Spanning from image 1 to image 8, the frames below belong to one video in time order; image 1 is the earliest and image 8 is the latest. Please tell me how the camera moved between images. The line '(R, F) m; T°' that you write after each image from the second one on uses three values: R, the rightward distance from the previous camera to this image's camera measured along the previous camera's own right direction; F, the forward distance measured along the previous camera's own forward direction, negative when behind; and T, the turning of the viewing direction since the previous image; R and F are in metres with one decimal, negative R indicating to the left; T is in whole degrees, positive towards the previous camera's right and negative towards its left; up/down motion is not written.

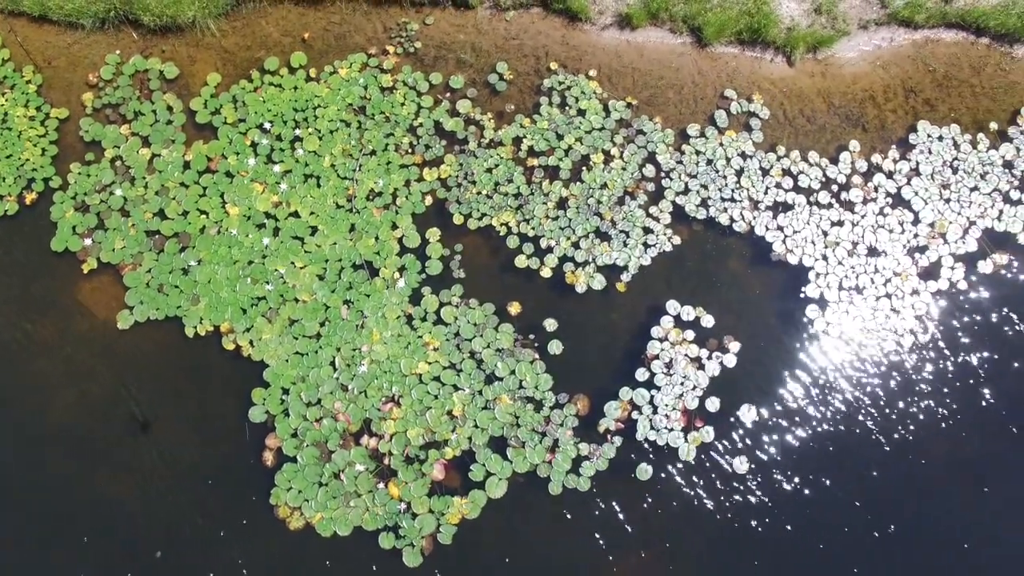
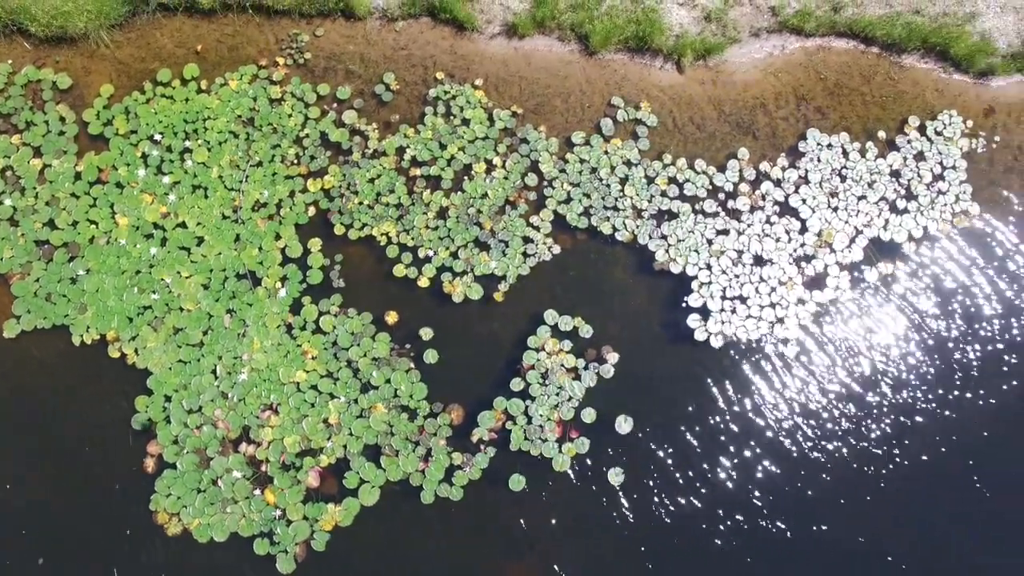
(+0.8, 0.0) m; -2°
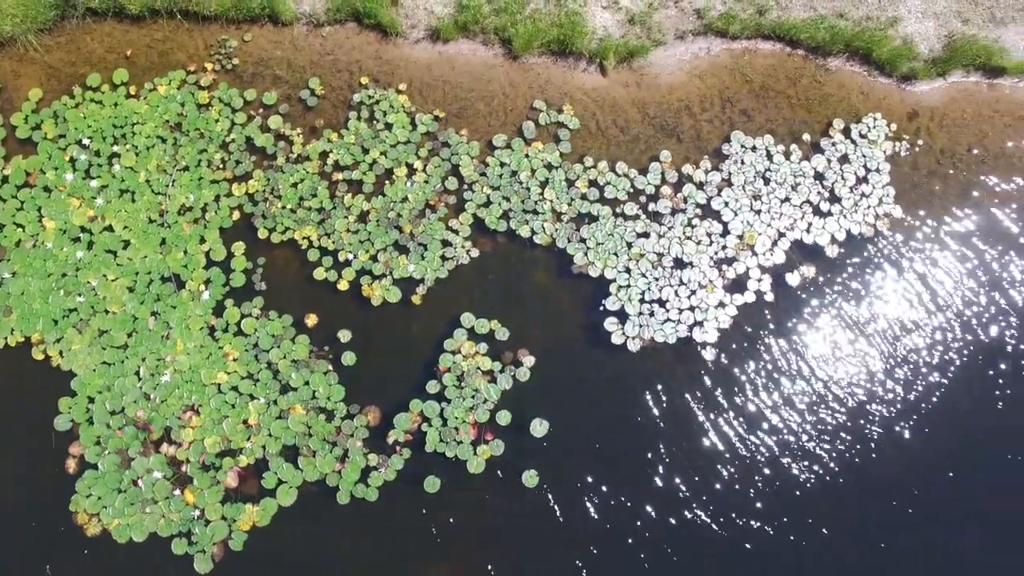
(+0.6, 0.0) m; -1°
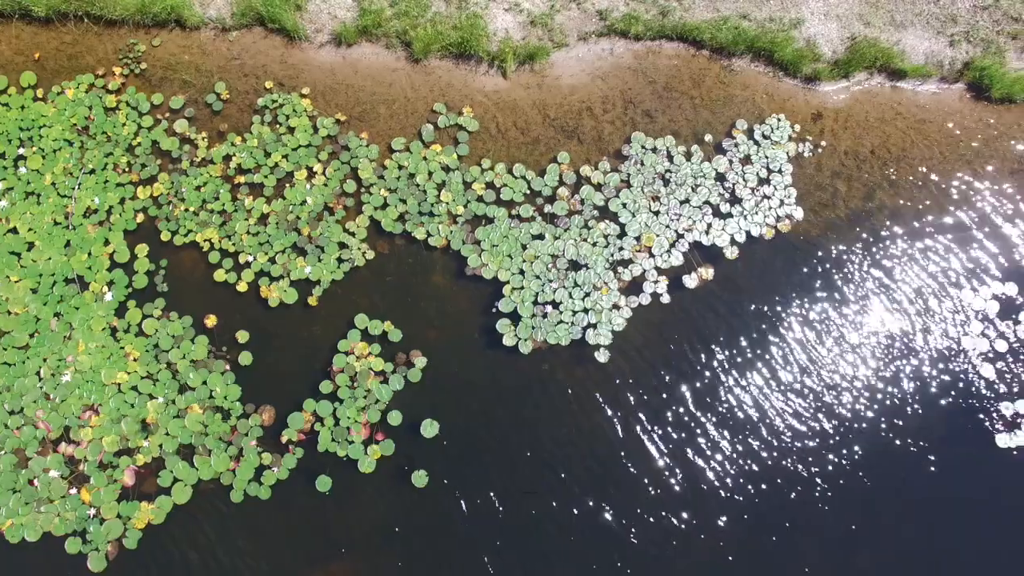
(+0.7, 0.0) m; -1°
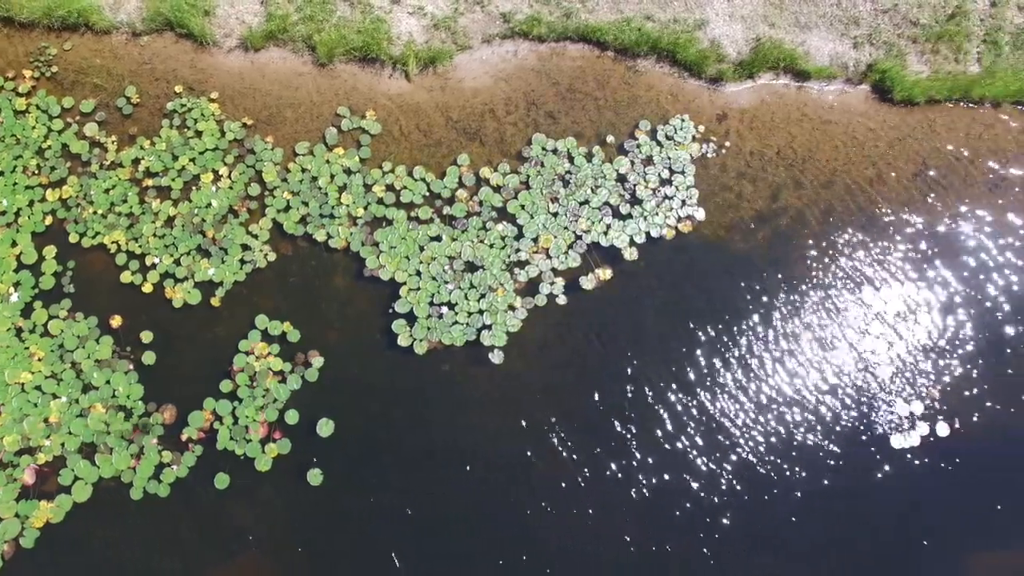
(+0.7, -0.1) m; -1°
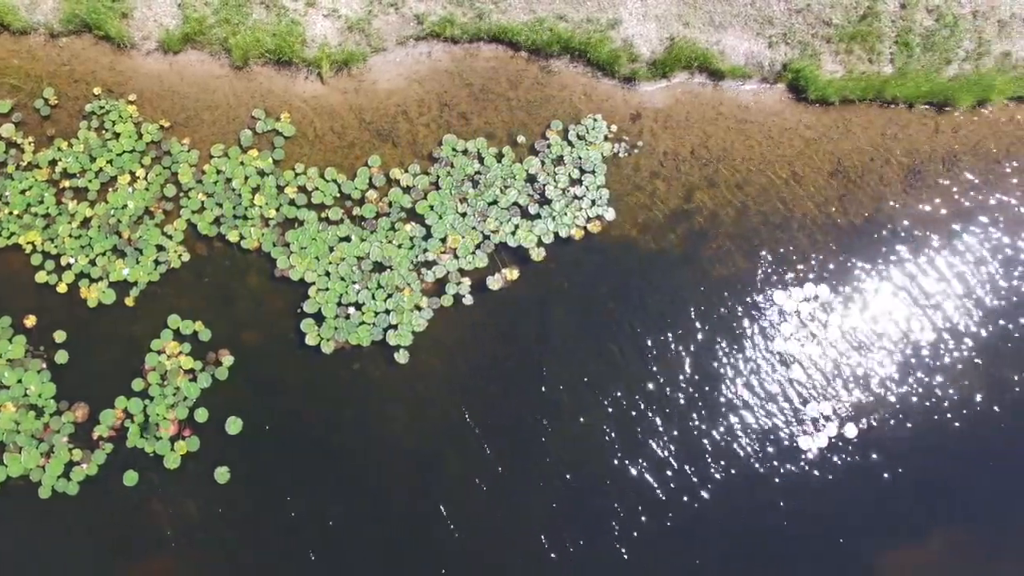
(+0.6, 0.0) m; -1°
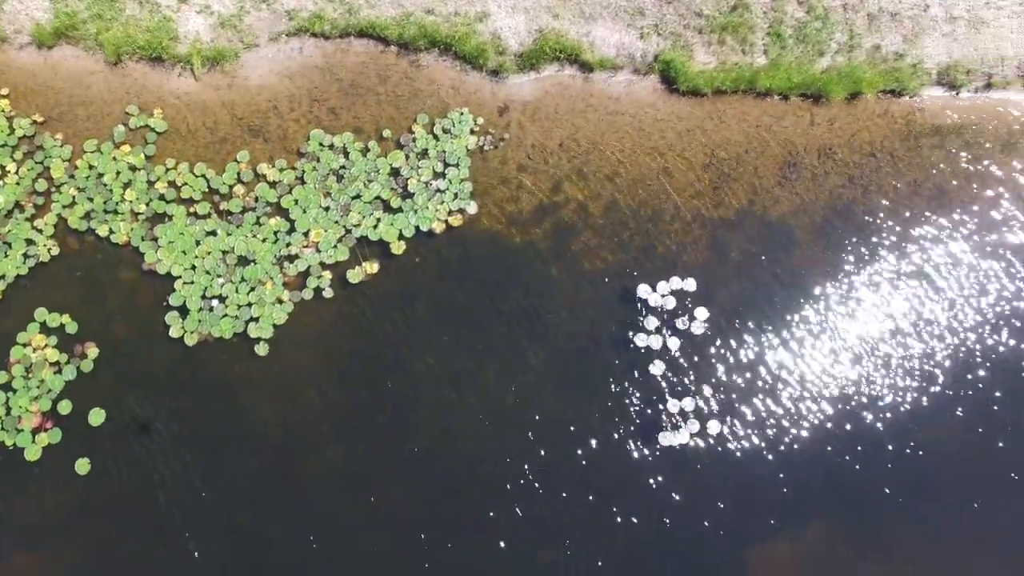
(+1.0, 0.0) m; -2°
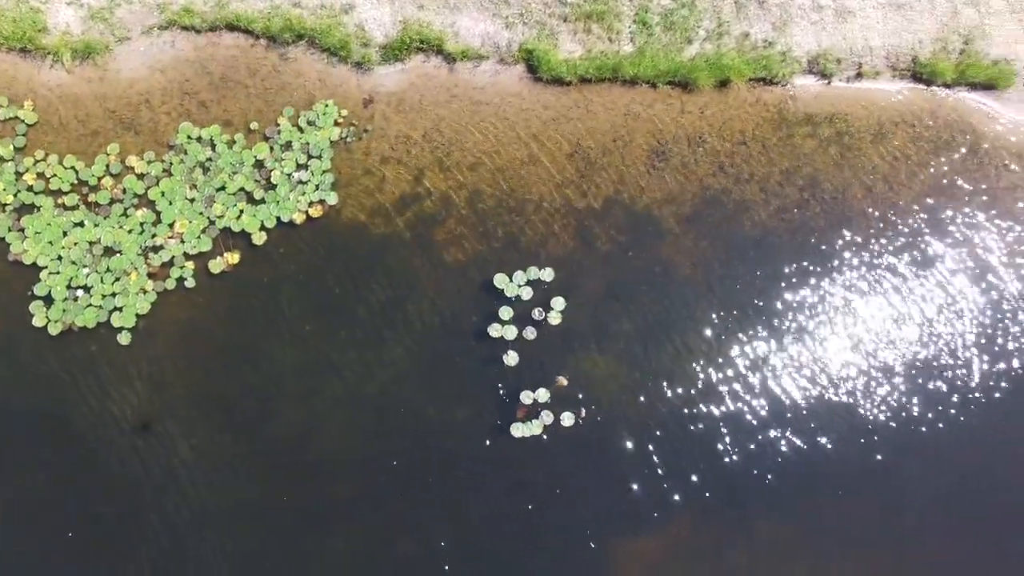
(+1.0, 0.0) m; -2°
